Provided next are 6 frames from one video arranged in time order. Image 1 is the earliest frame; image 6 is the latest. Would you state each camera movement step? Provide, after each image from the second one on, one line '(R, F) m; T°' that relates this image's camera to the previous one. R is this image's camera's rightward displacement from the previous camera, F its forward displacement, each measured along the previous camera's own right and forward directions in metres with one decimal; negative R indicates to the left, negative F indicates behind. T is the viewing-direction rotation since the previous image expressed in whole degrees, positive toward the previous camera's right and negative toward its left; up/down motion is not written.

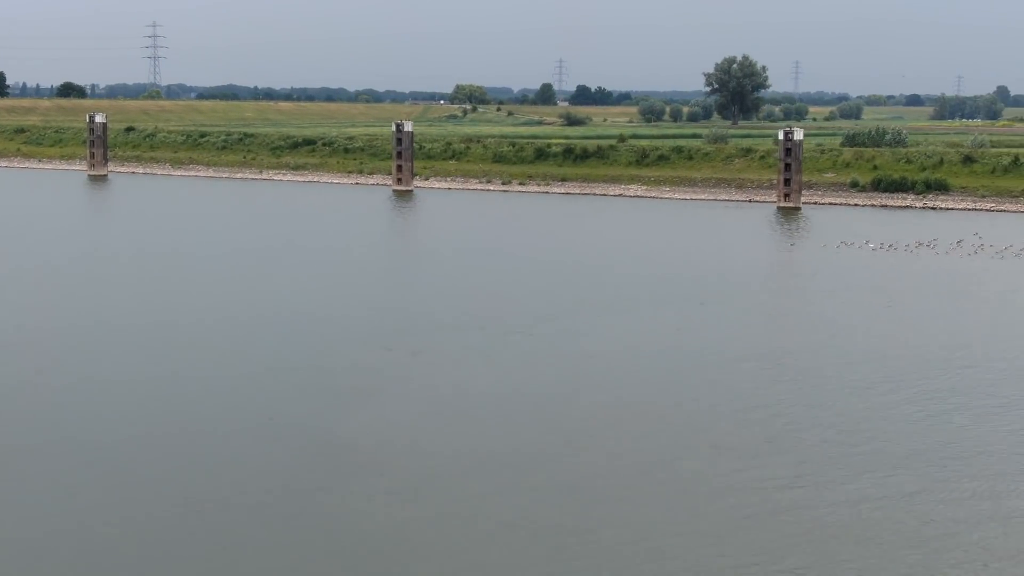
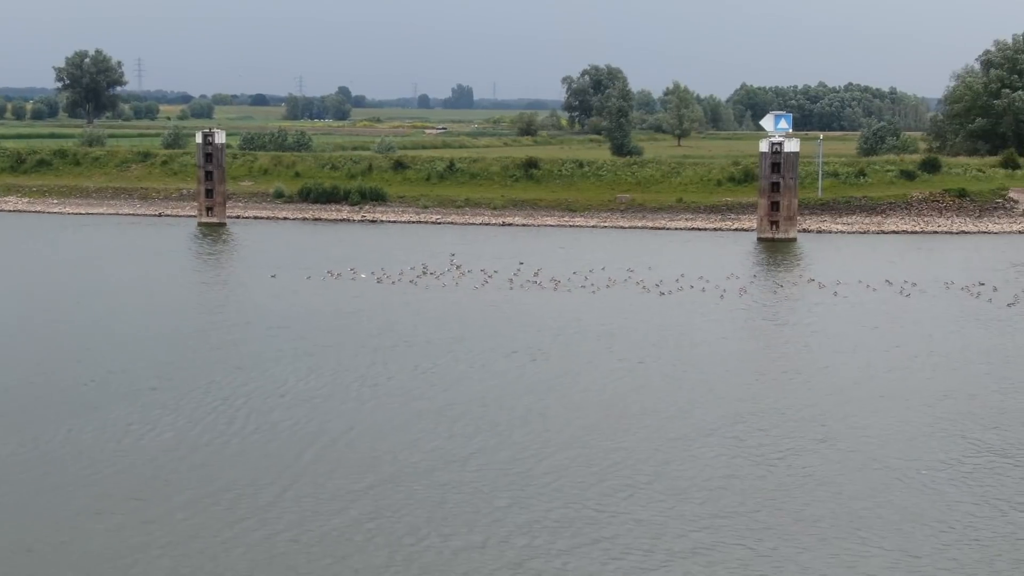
(-1.0, +8.9) m; +24°
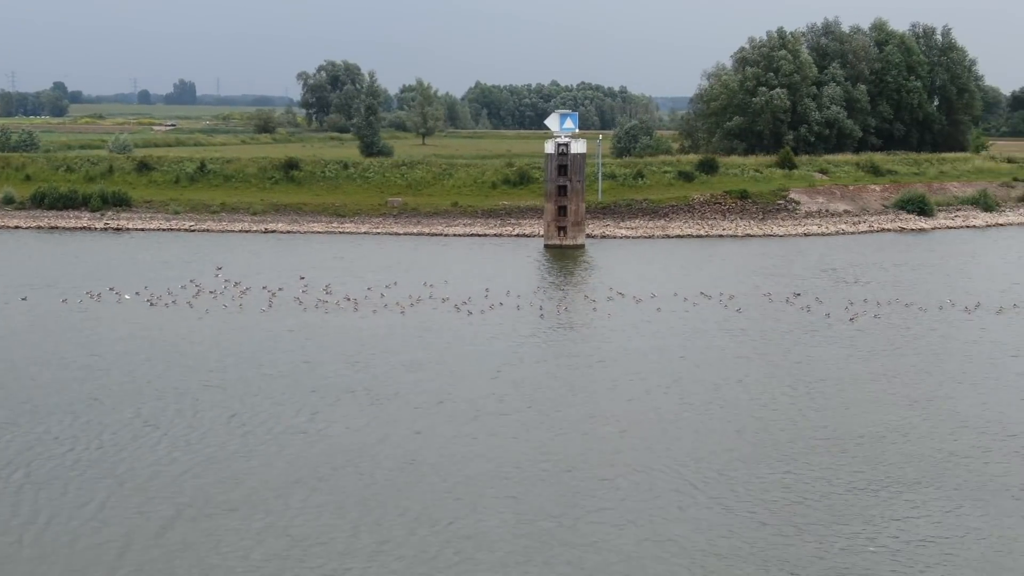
(-1.1, +3.3) m; +10°
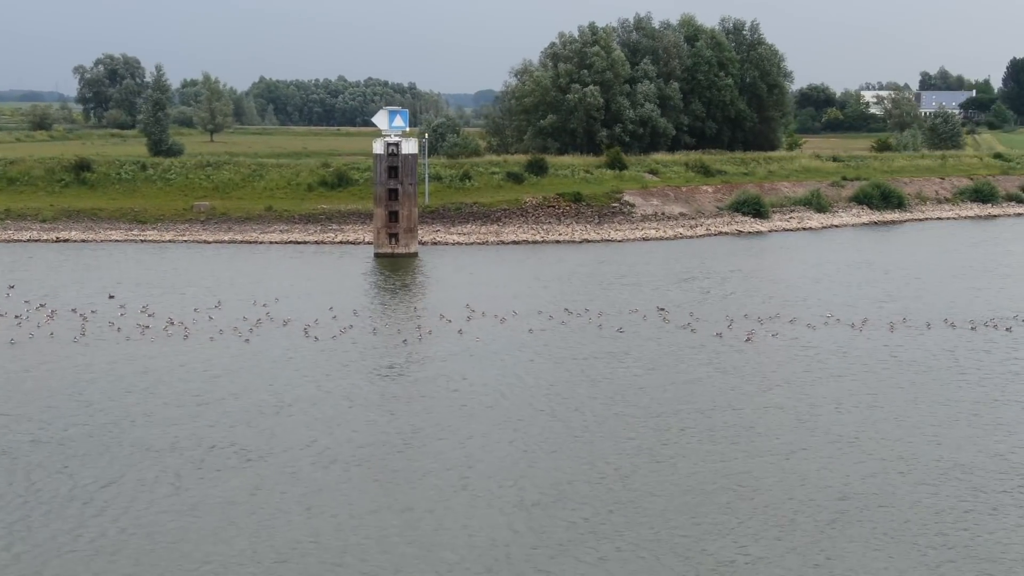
(-1.1, +3.1) m; +8°
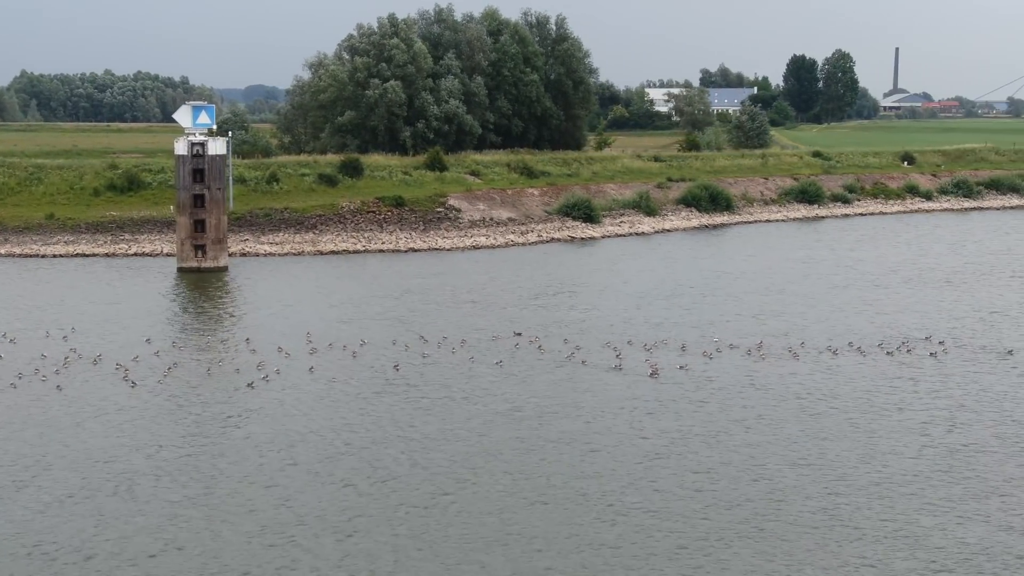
(-1.1, +3.6) m; +8°
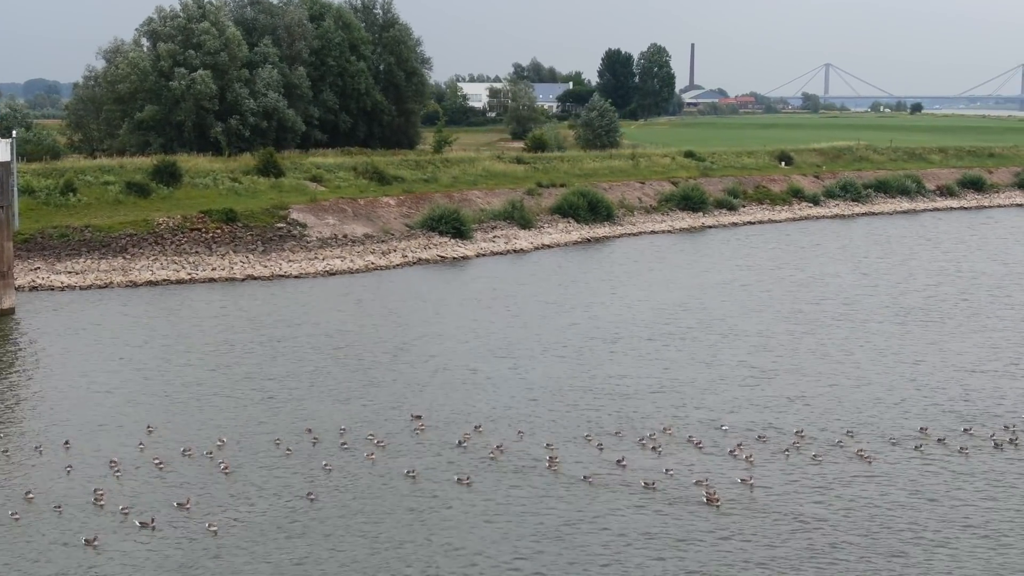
(-1.4, +7.2) m; +8°
